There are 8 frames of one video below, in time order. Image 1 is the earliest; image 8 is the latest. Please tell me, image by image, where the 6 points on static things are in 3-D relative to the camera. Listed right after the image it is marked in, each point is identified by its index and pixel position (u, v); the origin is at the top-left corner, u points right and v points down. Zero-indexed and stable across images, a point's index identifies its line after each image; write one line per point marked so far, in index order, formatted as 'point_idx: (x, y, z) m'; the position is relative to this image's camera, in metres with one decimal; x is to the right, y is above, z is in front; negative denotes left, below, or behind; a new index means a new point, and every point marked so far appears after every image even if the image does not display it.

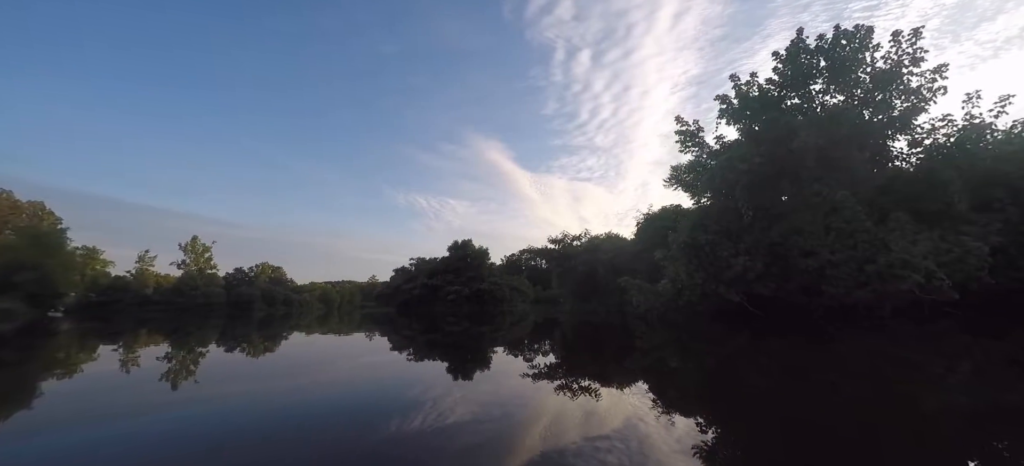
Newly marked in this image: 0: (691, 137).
0: (+6.5, +3.4, +15.4) m
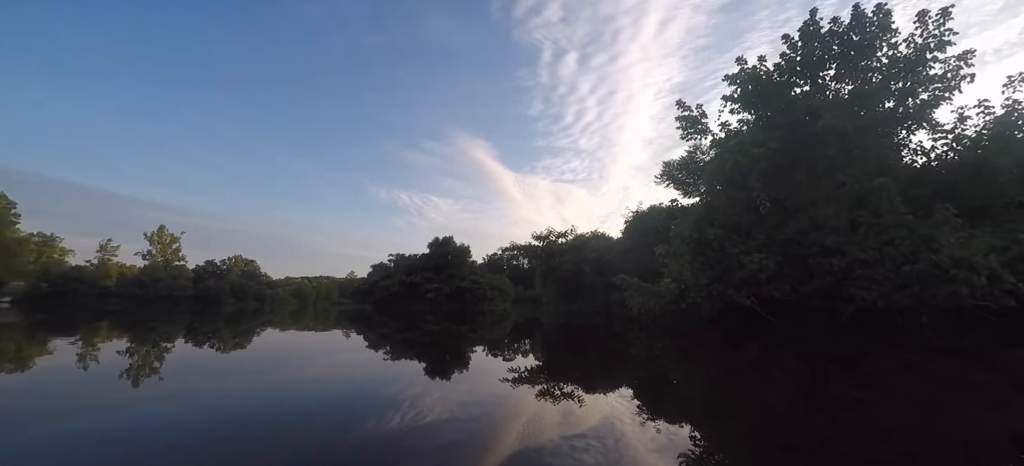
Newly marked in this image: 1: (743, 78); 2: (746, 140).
0: (+6.0, +3.6, +14.1) m
1: (+9.7, +6.5, +17.9) m
2: (+8.6, +3.4, +15.7) m
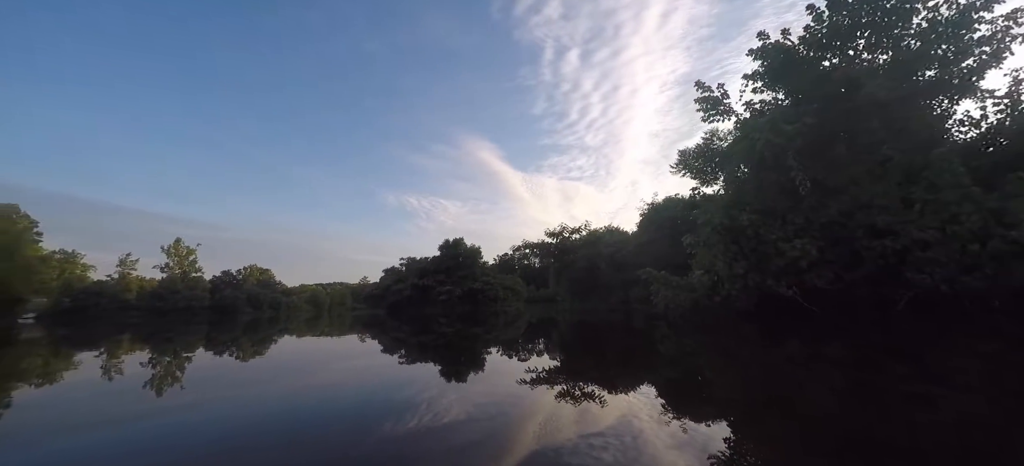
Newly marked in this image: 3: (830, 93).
0: (+6.3, +3.9, +13.3) m
1: (+9.9, +7.0, +17.0) m
2: (+8.9, +3.9, +14.8) m
3: (+11.1, +4.9, +15.4) m
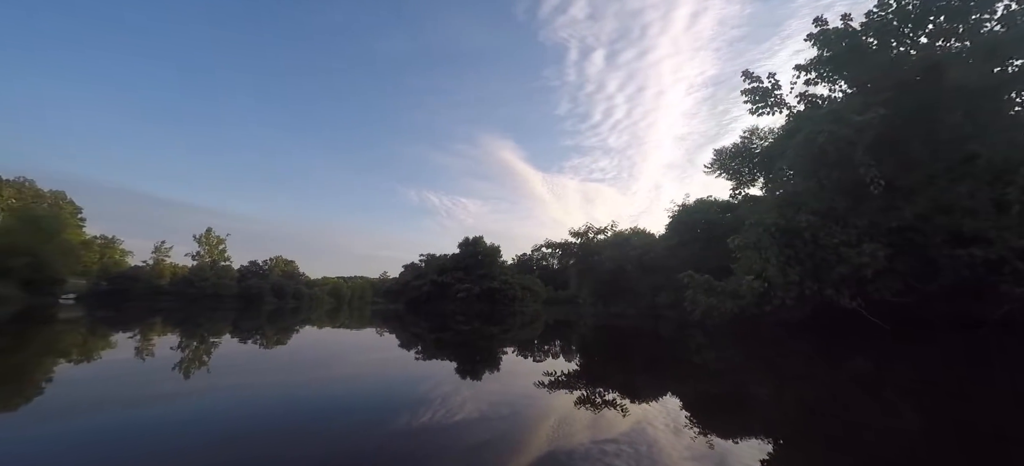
0: (+7.2, +3.8, +12.2) m
1: (+11.1, +6.7, +15.8) m
2: (+9.8, +3.7, +13.6) m
3: (+12.1, +4.6, +14.1) m
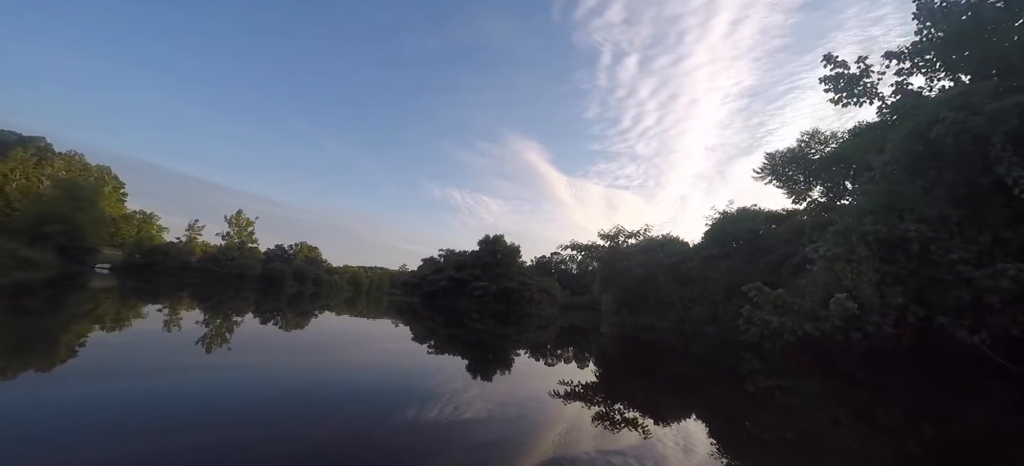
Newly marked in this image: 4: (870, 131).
0: (+8.1, +3.5, +10.3) m
1: (+12.4, +6.1, +13.7) m
2: (+10.8, +3.2, +11.6) m
3: (+13.2, +4.0, +12.0) m
4: (+11.5, +3.3, +14.1) m
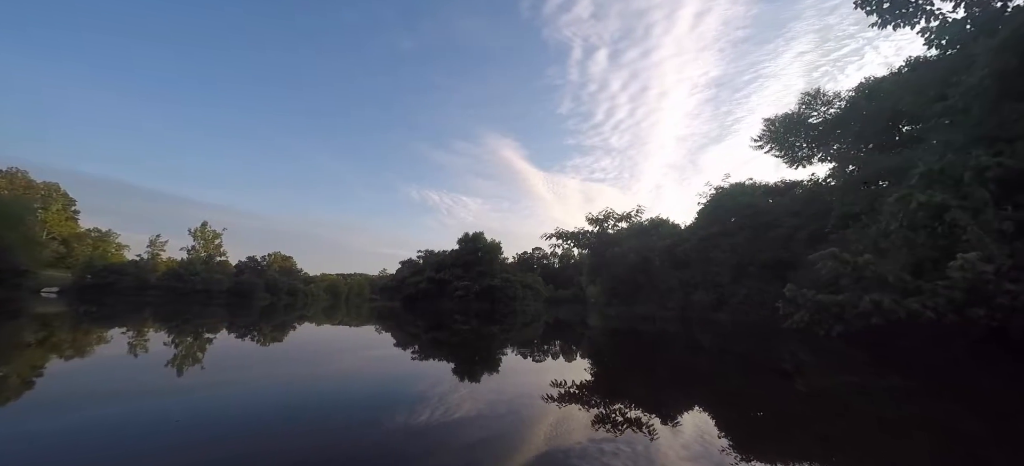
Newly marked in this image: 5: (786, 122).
0: (+7.5, +4.4, +8.5) m
1: (+11.5, +7.3, +12.0) m
2: (+10.2, +4.3, +9.9) m
3: (+12.4, +5.1, +10.3) m
4: (+10.7, +4.3, +12.4) m
5: (+11.7, +4.8, +18.7) m
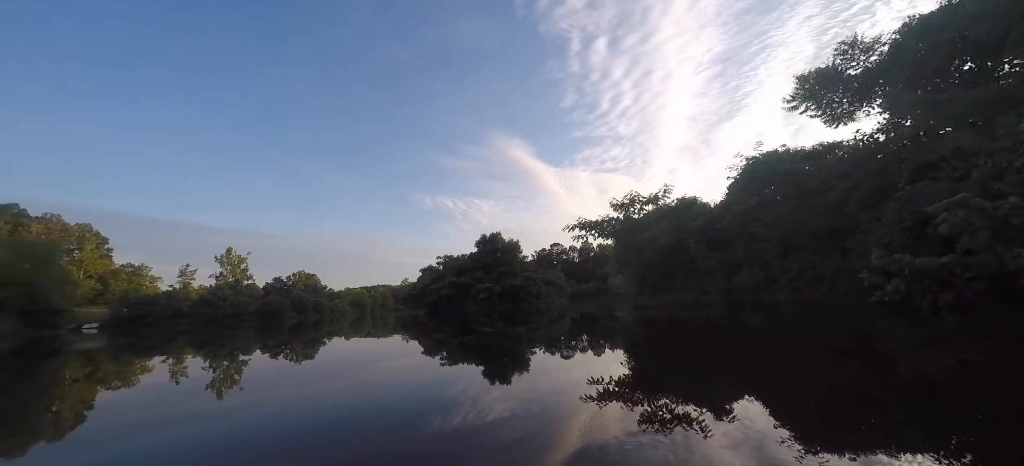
0: (+7.6, +5.3, +7.1) m
1: (+11.3, +8.5, +10.5) m
2: (+10.3, +5.4, +8.4) m
3: (+12.5, +6.4, +8.7) m
4: (+10.9, +5.5, +10.9) m
5: (+12.1, +6.1, +17.1) m
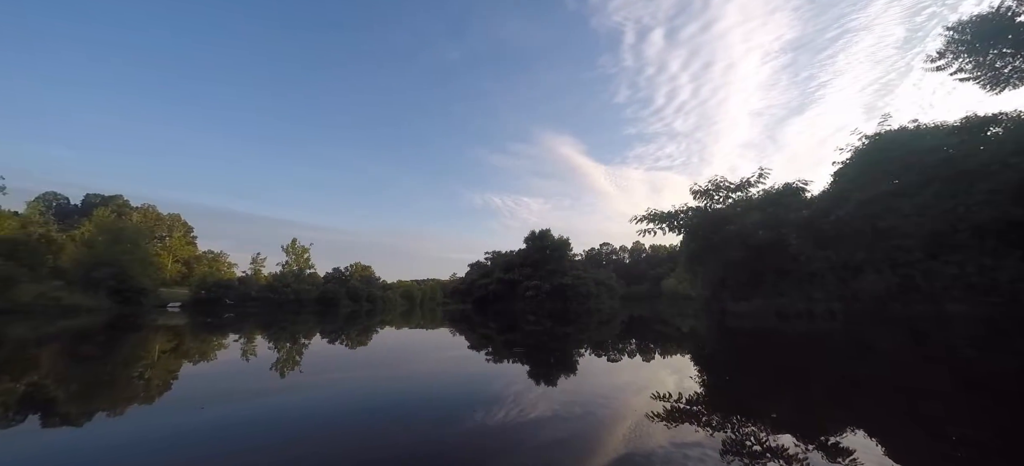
0: (+8.6, +5.5, +3.8) m
1: (+12.8, +8.6, +6.7) m
2: (+11.4, +5.5, +4.8) m
3: (+13.7, +6.5, +4.9) m
4: (+12.3, +5.6, +7.2) m
5: (+14.2, +6.2, +13.3) m
